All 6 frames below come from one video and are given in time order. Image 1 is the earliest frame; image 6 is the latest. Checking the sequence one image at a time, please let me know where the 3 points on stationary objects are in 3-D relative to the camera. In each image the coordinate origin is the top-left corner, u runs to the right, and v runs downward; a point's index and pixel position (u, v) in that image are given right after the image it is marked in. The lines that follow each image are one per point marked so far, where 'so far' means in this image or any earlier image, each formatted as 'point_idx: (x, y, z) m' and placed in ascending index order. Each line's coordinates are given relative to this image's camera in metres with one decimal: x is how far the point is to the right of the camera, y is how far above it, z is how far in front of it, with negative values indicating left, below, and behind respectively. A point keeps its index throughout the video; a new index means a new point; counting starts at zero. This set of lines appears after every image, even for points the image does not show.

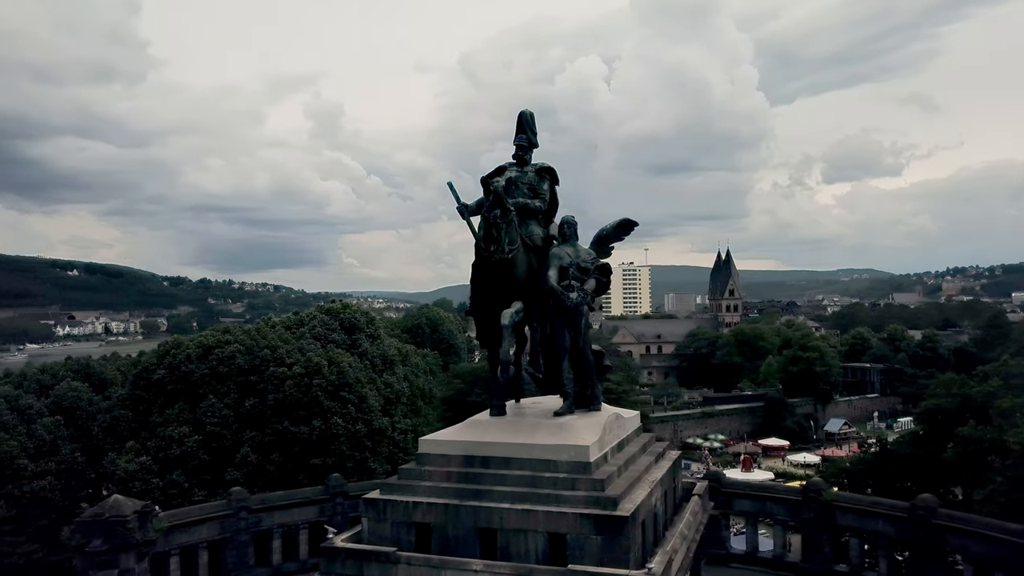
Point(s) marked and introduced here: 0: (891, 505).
0: (+5.5, -3.1, +17.5) m
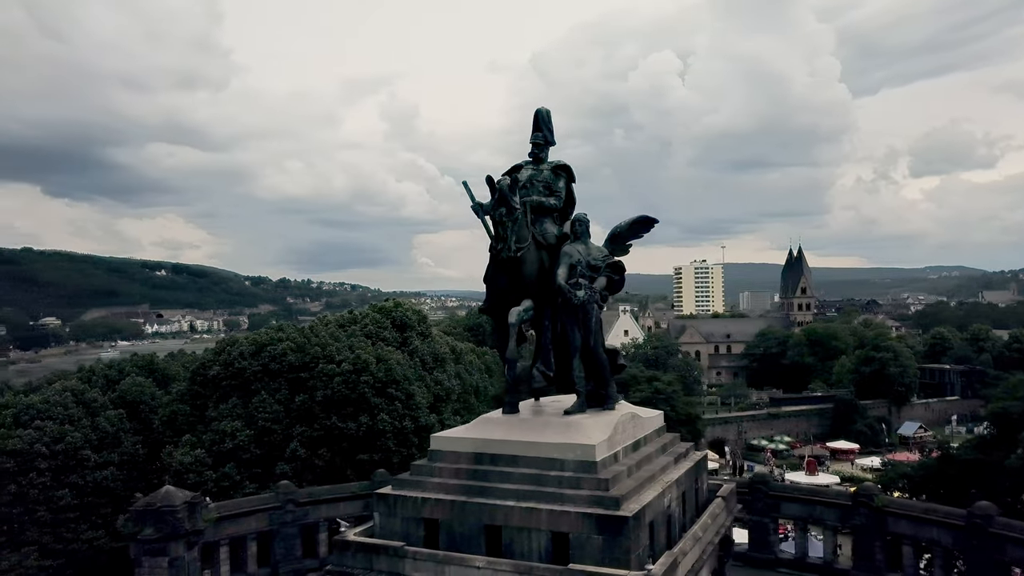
0: (+5.9, -3.0, +16.8) m
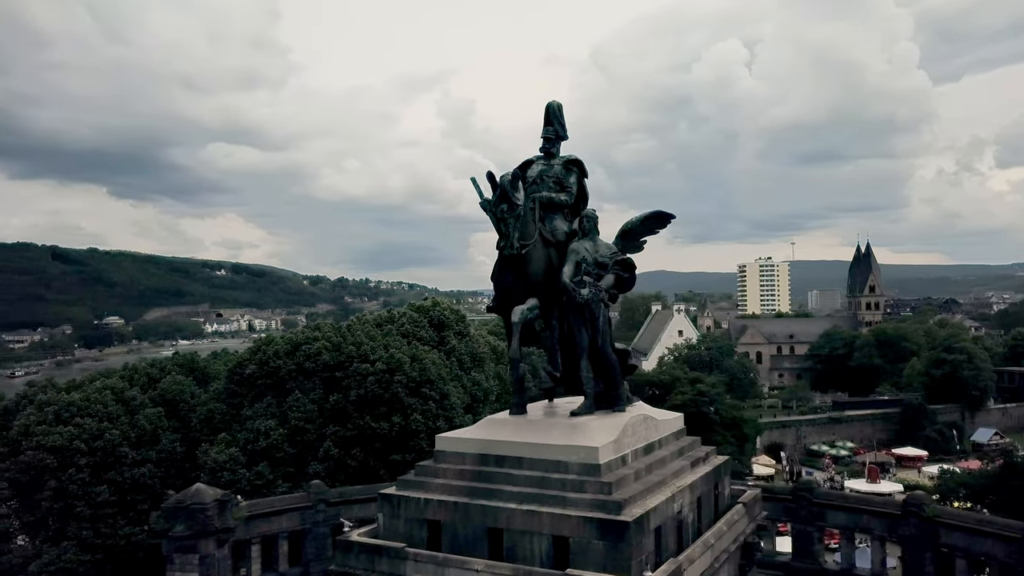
0: (+6.2, -3.0, +15.6) m
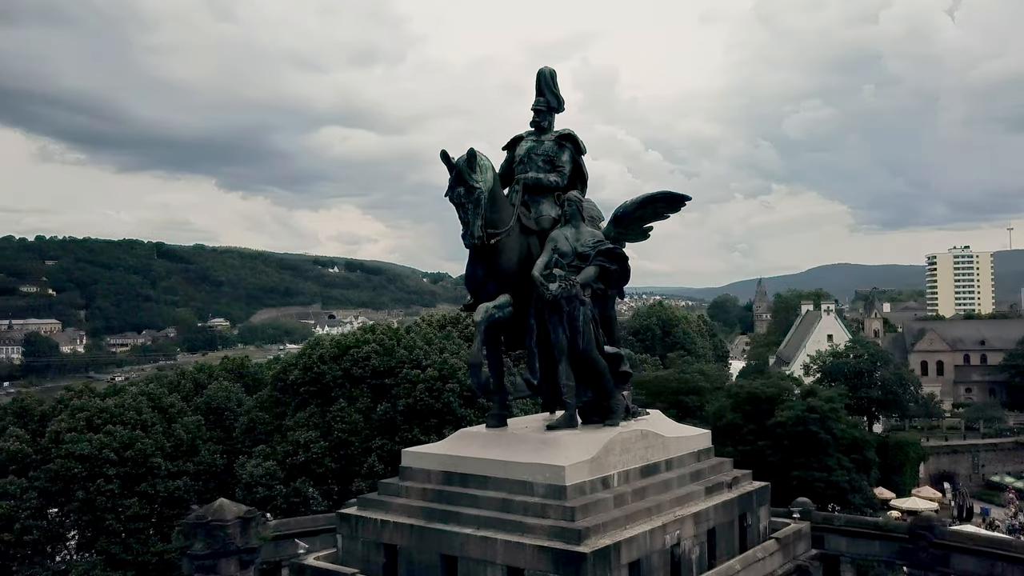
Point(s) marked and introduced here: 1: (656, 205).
0: (+6.0, -3.0, +11.7) m
1: (+1.4, +0.8, +12.3) m
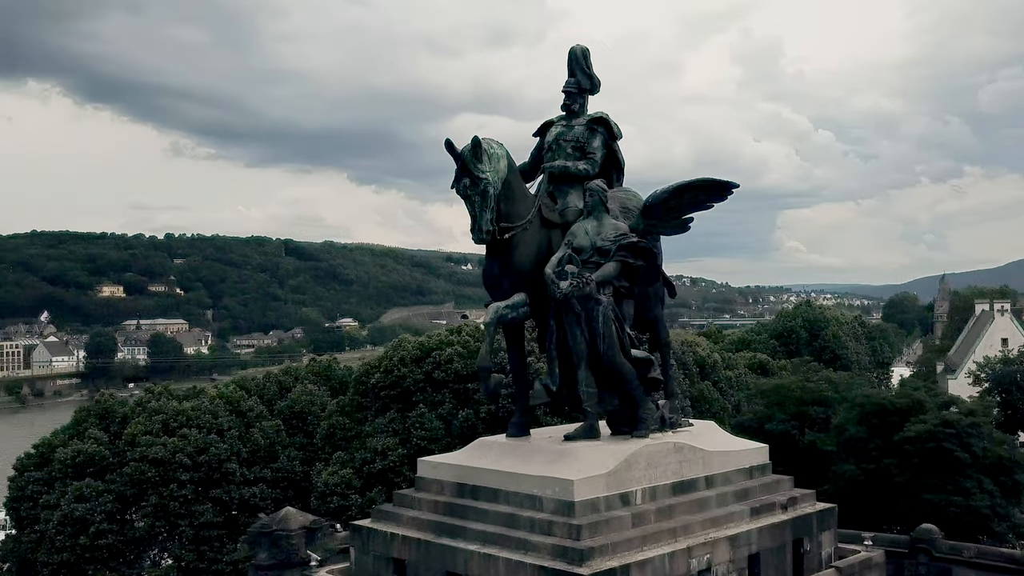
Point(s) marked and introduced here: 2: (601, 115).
0: (+6.0, -3.0, +9.1) m
1: (+1.6, +0.8, +10.7) m
2: (+0.8, +1.6, +11.0) m
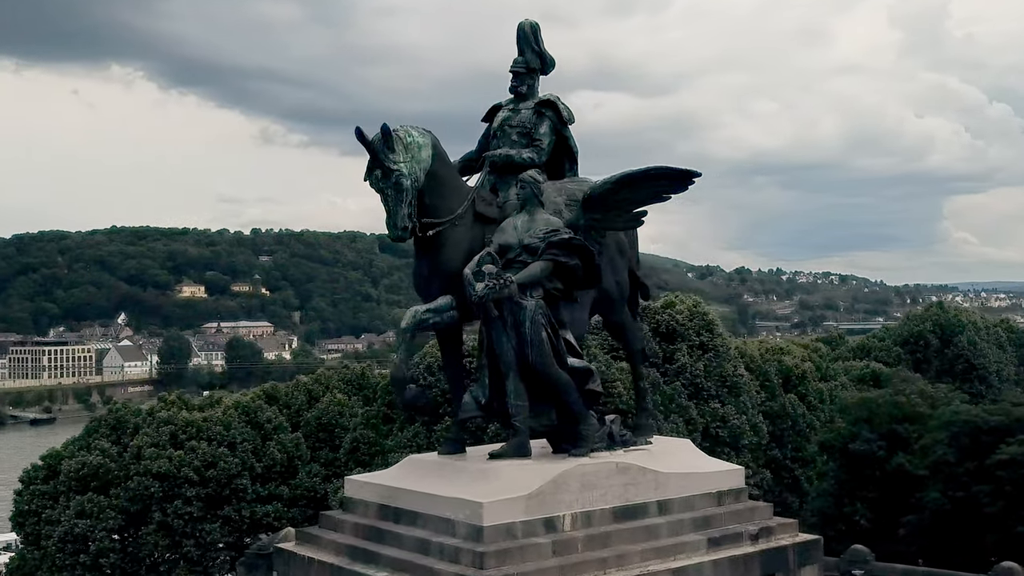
0: (+4.9, -3.0, +6.4) m
1: (+0.9, +0.8, +8.8) m
2: (+0.2, +1.5, +9.3) m
